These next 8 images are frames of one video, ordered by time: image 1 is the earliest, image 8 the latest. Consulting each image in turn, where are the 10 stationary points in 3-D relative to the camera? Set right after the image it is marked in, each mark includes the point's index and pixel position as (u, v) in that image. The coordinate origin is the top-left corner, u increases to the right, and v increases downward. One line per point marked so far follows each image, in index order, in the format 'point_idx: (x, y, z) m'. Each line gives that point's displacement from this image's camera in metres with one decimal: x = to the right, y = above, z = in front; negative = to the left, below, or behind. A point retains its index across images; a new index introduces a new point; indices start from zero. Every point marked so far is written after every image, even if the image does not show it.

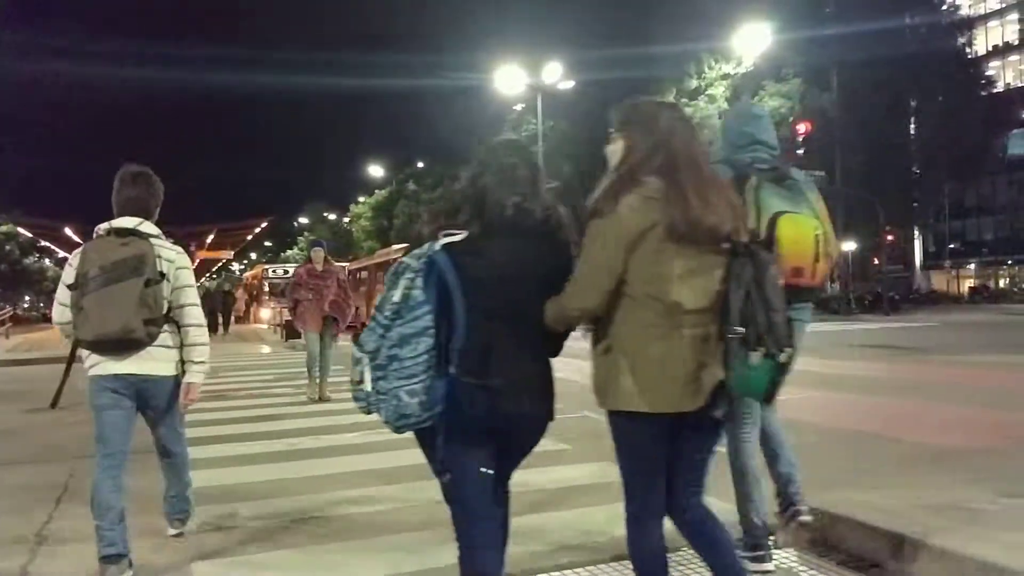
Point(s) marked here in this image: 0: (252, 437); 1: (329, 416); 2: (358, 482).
0: (-2.6, -1.4, +8.7) m
1: (-2.1, -1.4, +10.2) m
2: (-1.3, -1.4, +7.0) m
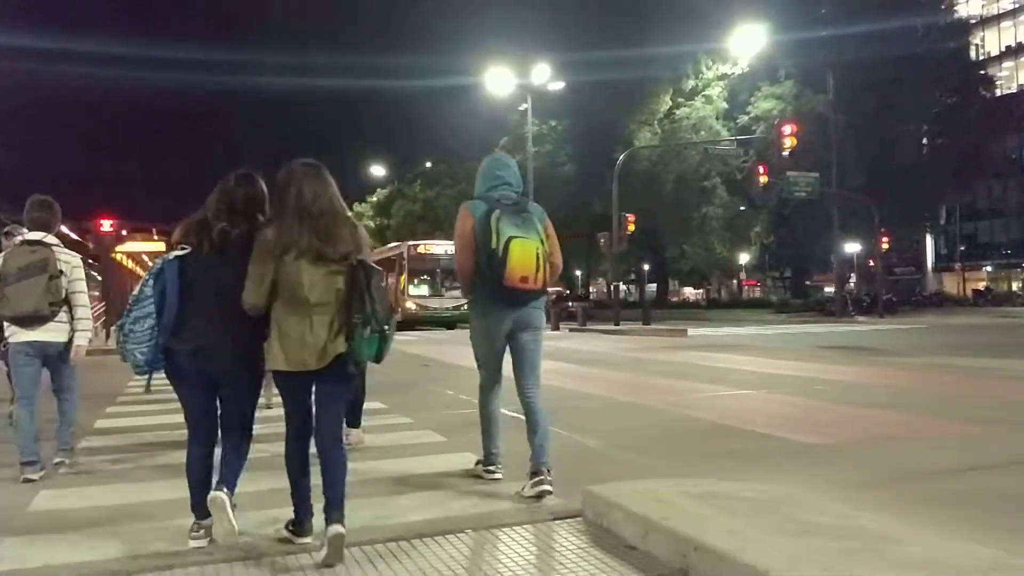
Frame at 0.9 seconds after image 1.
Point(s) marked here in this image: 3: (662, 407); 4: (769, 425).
0: (-3.5, -1.4, +9.1) m
1: (-3.0, -1.4, +10.5) m
2: (-2.2, -1.3, +7.4) m
3: (+1.6, -1.2, +9.5) m
4: (+2.4, -1.2, +8.4) m
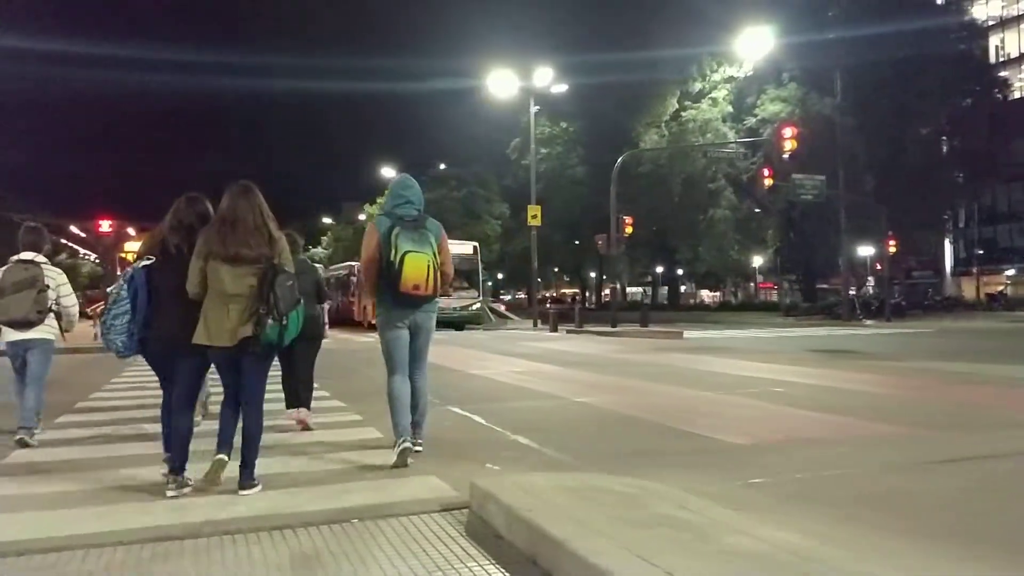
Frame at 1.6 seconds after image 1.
0: (-4.0, -1.4, +9.4) m
1: (-3.5, -1.4, +10.8) m
2: (-2.8, -1.3, +7.6) m
3: (+1.1, -1.2, +9.7) m
4: (+1.9, -1.2, +8.6) m
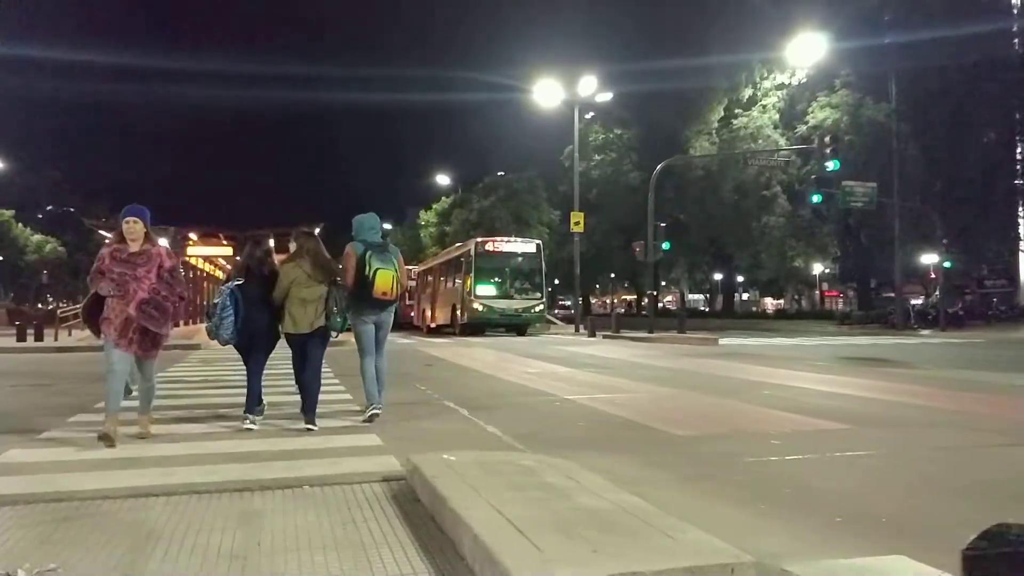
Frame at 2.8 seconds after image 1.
0: (-4.1, -1.4, +10.5) m
1: (-3.5, -1.4, +11.9) m
2: (-3.0, -1.3, +8.6) m
3: (+1.0, -1.3, +10.4) m
4: (+1.7, -1.3, +9.2) m
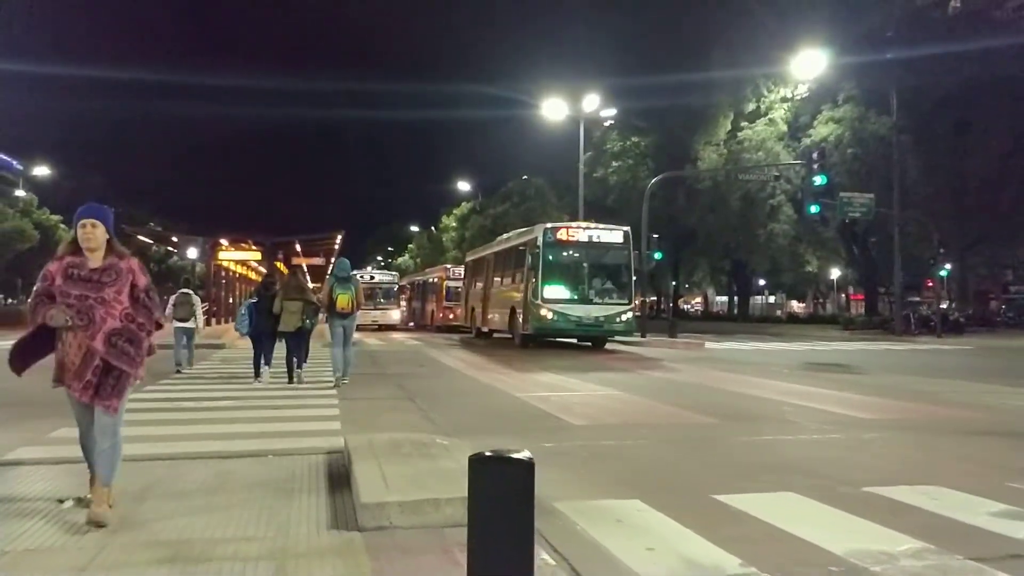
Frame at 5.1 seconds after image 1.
0: (-4.7, -1.6, +12.7) m
1: (-4.1, -1.6, +14.1) m
2: (-3.7, -1.5, +10.8) m
3: (+0.4, -1.5, +12.5) m
4: (+1.0, -1.5, +11.3) m
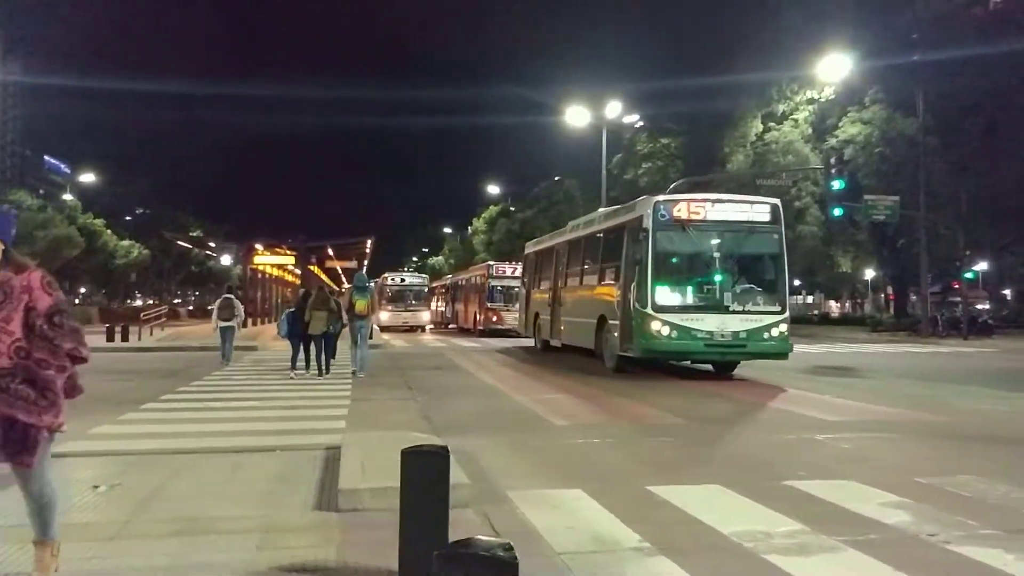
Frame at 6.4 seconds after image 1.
0: (-4.7, -1.7, +13.9) m
1: (-4.0, -1.7, +15.3) m
2: (-3.7, -1.7, +12.0) m
3: (+0.4, -1.7, +13.5) m
4: (+1.0, -1.6, +12.3) m
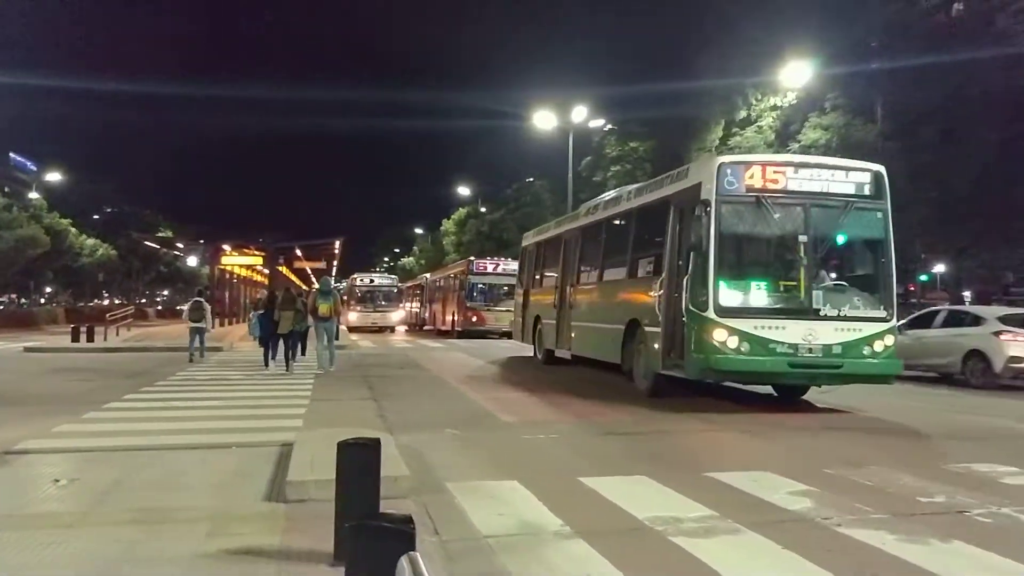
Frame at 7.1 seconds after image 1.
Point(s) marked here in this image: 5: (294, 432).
0: (-5.4, -1.7, +14.3) m
1: (-4.7, -1.7, +15.6) m
2: (-4.4, -1.7, +12.4) m
3: (-0.3, -1.7, +14.0) m
4: (+0.3, -1.7, +12.7) m
5: (-2.4, -1.6, +10.4) m
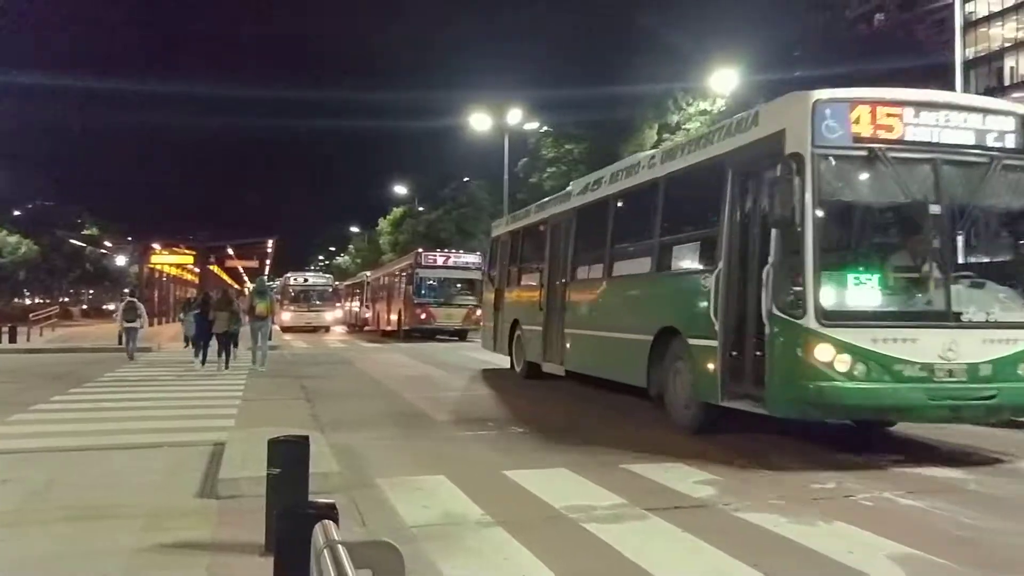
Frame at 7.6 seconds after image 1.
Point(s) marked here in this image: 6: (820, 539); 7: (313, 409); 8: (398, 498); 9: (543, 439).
0: (-6.5, -1.7, +14.2) m
1: (-5.9, -1.7, +15.6) m
2: (-5.3, -1.7, +12.4) m
3: (-1.3, -1.7, +14.3) m
4: (-0.7, -1.7, +13.1) m
5: (-3.2, -1.6, +10.6) m
6: (+1.9, -1.5, +5.6) m
7: (-2.7, -1.7, +12.9) m
8: (-0.9, -1.6, +6.9) m
9: (+0.4, -1.7, +10.2) m
